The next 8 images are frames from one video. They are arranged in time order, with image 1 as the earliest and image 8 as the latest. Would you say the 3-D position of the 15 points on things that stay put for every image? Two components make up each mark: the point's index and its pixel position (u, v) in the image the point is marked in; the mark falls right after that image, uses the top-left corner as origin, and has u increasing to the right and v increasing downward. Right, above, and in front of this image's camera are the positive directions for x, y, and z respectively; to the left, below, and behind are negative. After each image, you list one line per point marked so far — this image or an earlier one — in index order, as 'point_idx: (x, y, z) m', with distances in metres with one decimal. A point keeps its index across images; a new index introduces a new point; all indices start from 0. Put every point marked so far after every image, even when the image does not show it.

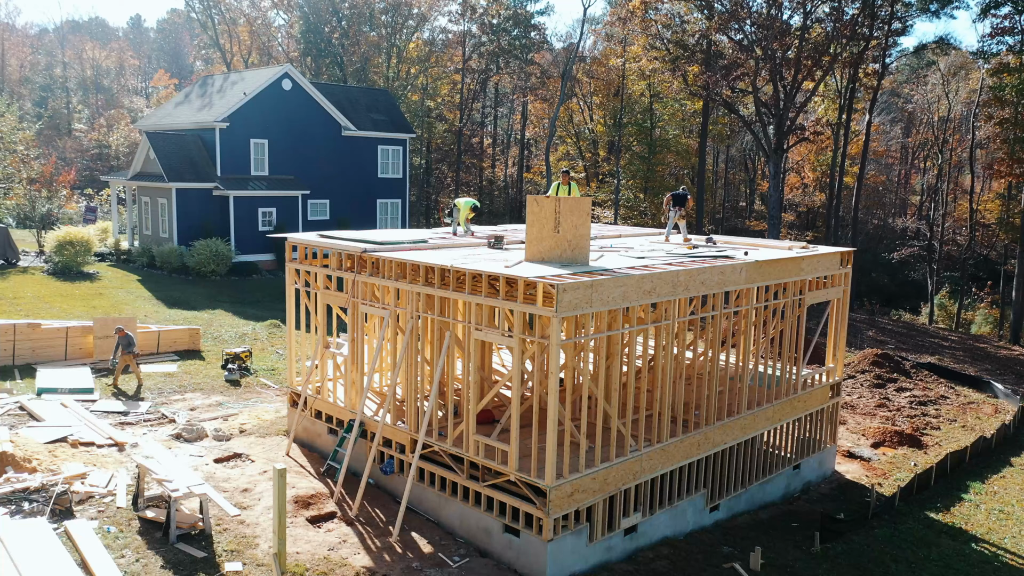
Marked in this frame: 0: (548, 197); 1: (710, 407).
0: (+0.5, +1.2, +10.2) m
1: (+2.9, -1.7, +11.2) m
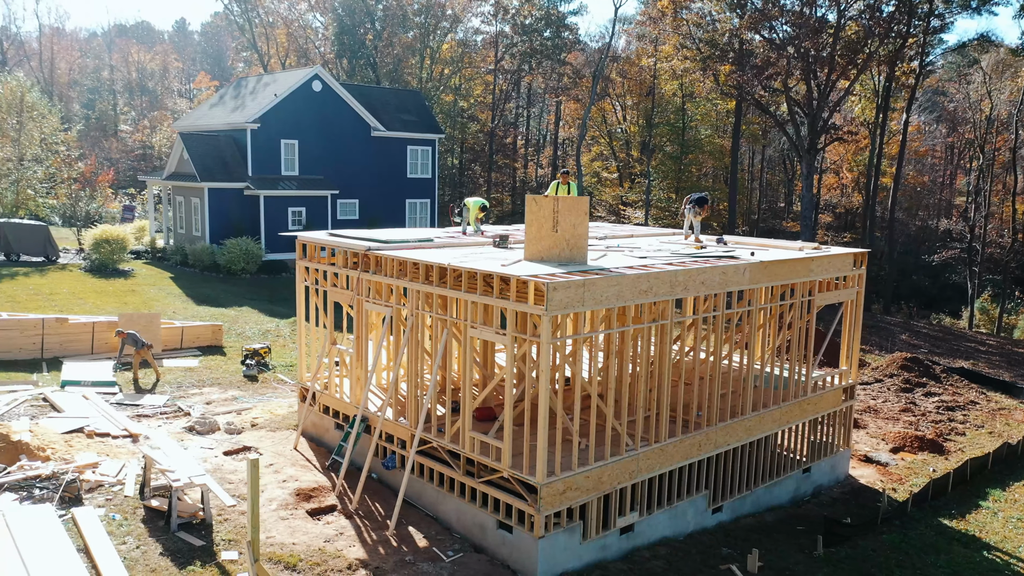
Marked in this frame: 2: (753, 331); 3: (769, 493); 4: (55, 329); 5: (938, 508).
0: (+0.5, +1.2, +10.2) m
1: (+2.9, -1.7, +11.1) m
2: (+3.7, -0.6, +11.6) m
3: (+4.2, -3.3, +12.4) m
4: (-10.0, -0.9, +16.7) m
5: (+7.2, -3.7, +13.0) m
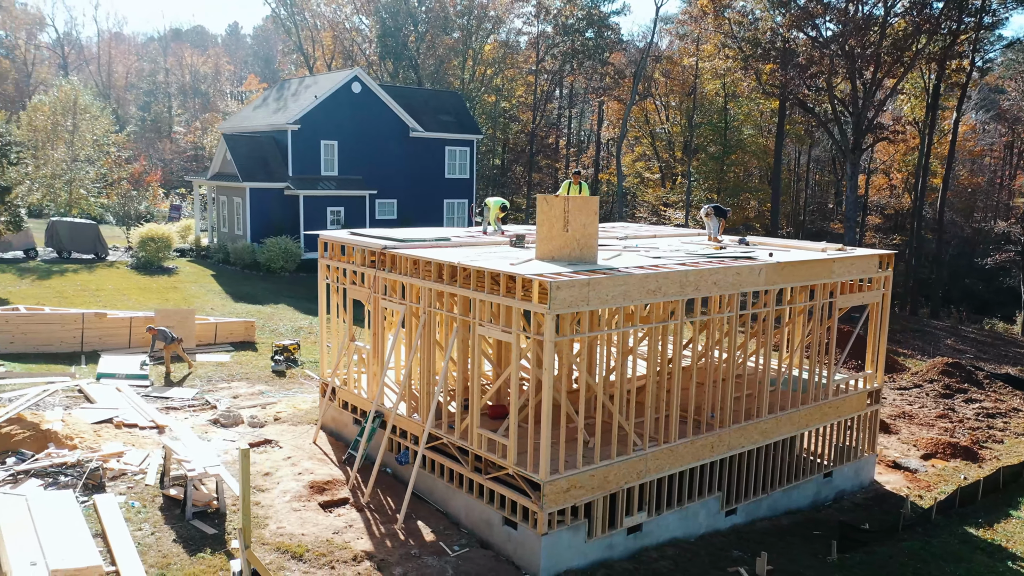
0: (+0.6, +1.2, +10.3) m
1: (+3.1, -1.7, +11.0) m
2: (+3.9, -0.7, +11.5) m
3: (+4.4, -3.3, +12.2) m
4: (-9.4, -0.8, +17.4) m
5: (+7.4, -3.8, +12.6) m
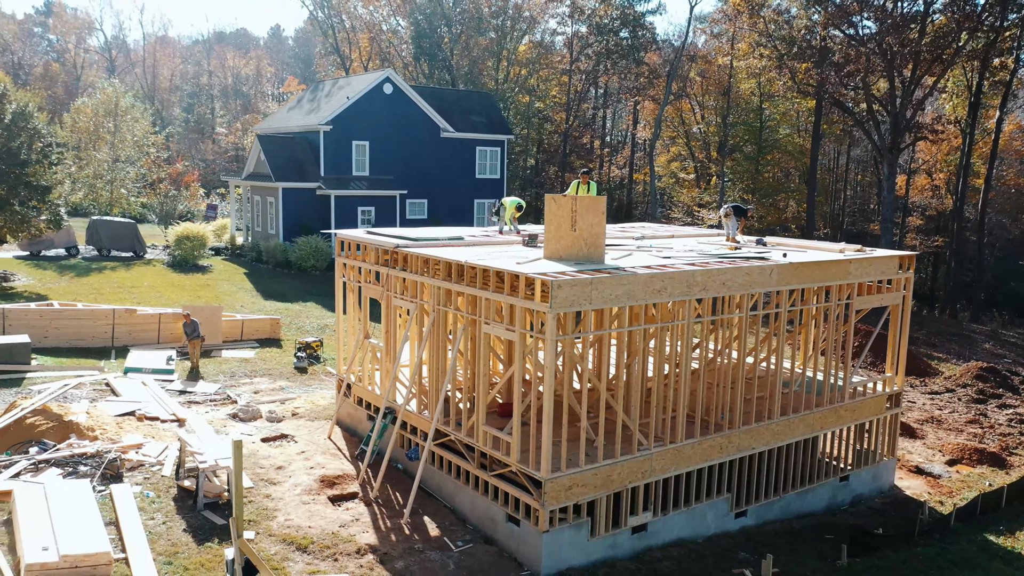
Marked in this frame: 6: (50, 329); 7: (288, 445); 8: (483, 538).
0: (+0.7, +1.2, +10.3) m
1: (+3.2, -1.7, +11.0) m
2: (+4.0, -0.7, +11.4) m
3: (+4.6, -3.3, +12.1) m
4: (-9.0, -0.7, +17.9) m
5: (+7.6, -3.8, +12.3) m
6: (-10.4, -0.9, +17.2) m
7: (-3.6, -2.5, +12.2) m
8: (-0.4, -3.2, +9.8) m
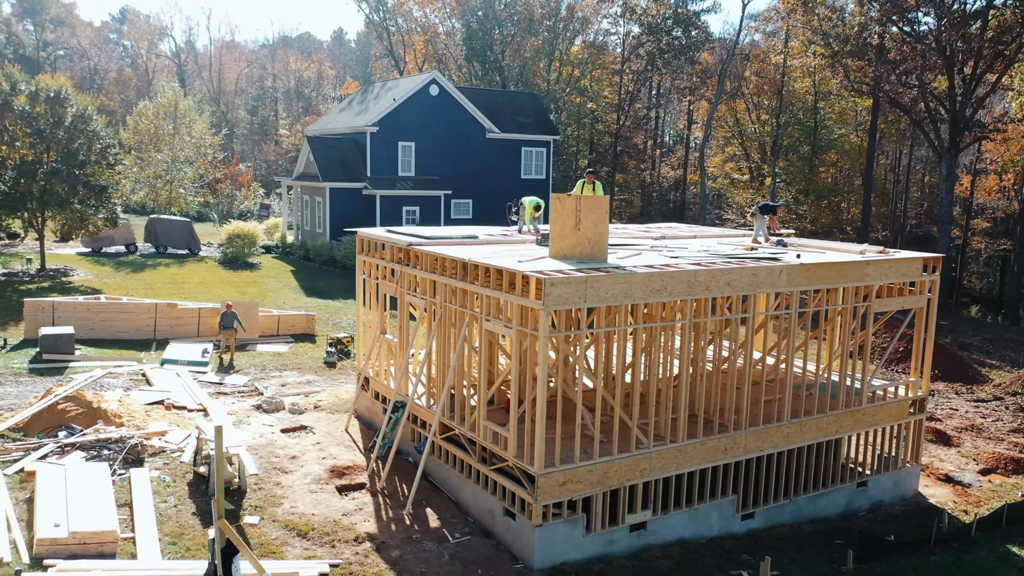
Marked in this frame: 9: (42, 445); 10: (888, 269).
0: (+0.8, +1.3, +10.4) m
1: (+3.3, -1.7, +10.9) m
2: (+4.1, -0.7, +11.2) m
3: (+4.7, -3.4, +11.9) m
4: (-8.4, -0.6, +18.6) m
5: (+7.7, -3.9, +11.9) m
6: (-9.8, -0.8, +18.1) m
7: (-3.4, -2.4, +12.6) m
8: (-0.4, -3.2, +10.0) m
9: (-6.5, -2.2, +10.5) m
10: (+6.0, +0.3, +12.3) m
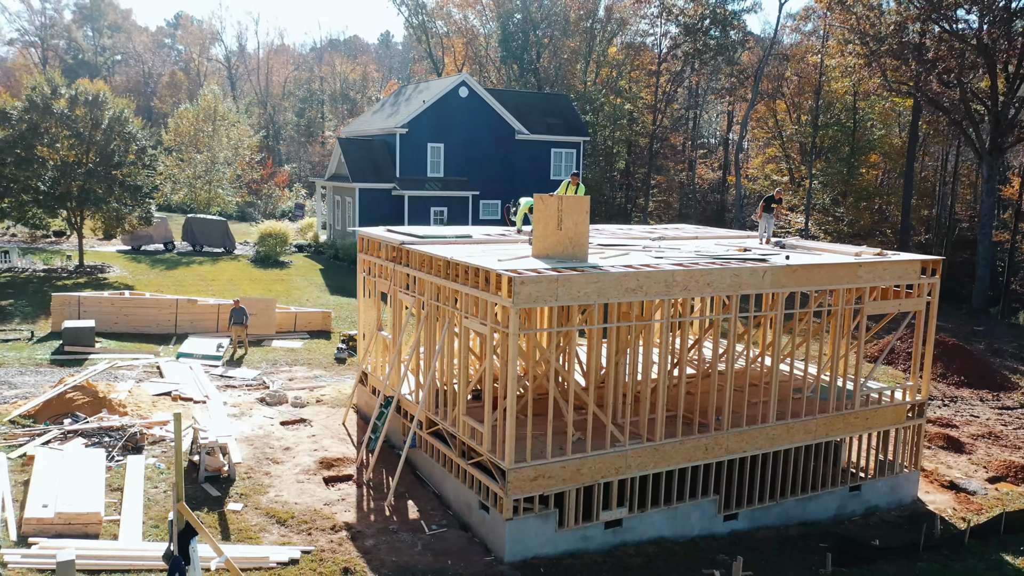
0: (+0.5, +1.3, +10.5) m
1: (+3.0, -1.7, +10.9) m
2: (+3.9, -0.7, +11.2) m
3: (+4.5, -3.4, +11.8) m
4: (-8.2, -0.5, +19.3) m
5: (+7.5, -3.9, +11.7) m
6: (-9.6, -0.7, +18.8) m
7: (-3.5, -2.4, +13.0) m
8: (-0.7, -3.1, +10.2) m
9: (-6.7, -2.1, +11.1) m
10: (+5.9, +0.3, +12.2) m
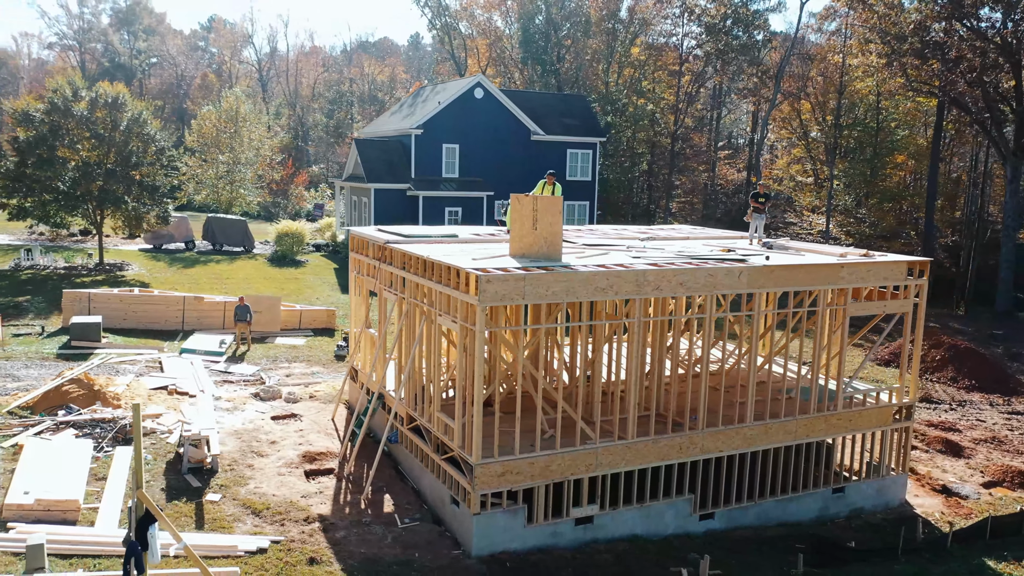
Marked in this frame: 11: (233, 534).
0: (+0.2, +1.3, +10.7) m
1: (+2.7, -1.7, +10.9) m
2: (+3.6, -0.7, +11.2) m
3: (+4.2, -3.4, +11.8) m
4: (-8.2, -0.5, +19.7) m
5: (+7.2, -3.9, +11.6) m
6: (-9.7, -0.6, +19.3) m
7: (-3.8, -2.3, +13.2) m
8: (-1.1, -3.1, +10.3) m
9: (-7.1, -2.0, +11.5) m
10: (+5.6, +0.2, +12.1) m
11: (-3.3, -2.9, +9.0) m
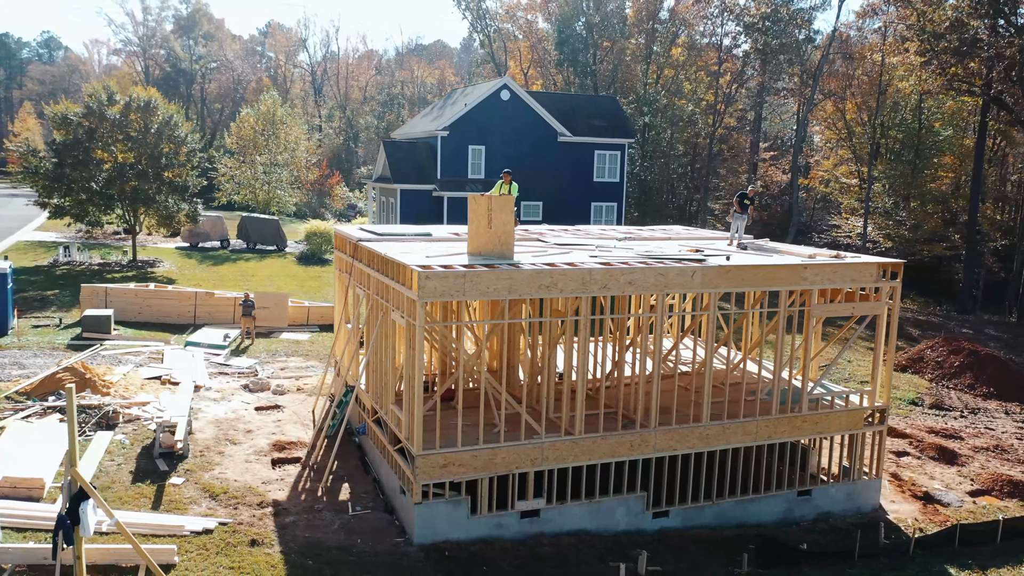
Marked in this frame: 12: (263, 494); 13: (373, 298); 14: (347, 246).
0: (-0.4, +1.3, +10.9) m
1: (+2.0, -1.7, +11.0) m
2: (+3.0, -0.7, +11.3) m
3: (+3.6, -3.4, +11.8) m
4: (-8.3, -0.4, +20.5) m
5: (+6.6, -4.0, +11.4) m
6: (-9.8, -0.5, +20.2) m
7: (-4.3, -2.3, +13.7) m
8: (-1.7, -3.1, +10.7) m
9: (-7.6, -1.9, +12.2) m
10: (+5.1, +0.2, +12.0) m
11: (-4.0, -2.8, +9.5) m
12: (-3.4, -2.8, +10.5) m
13: (-2.1, -0.2, +11.9) m
14: (-2.9, +0.8, +13.6) m
